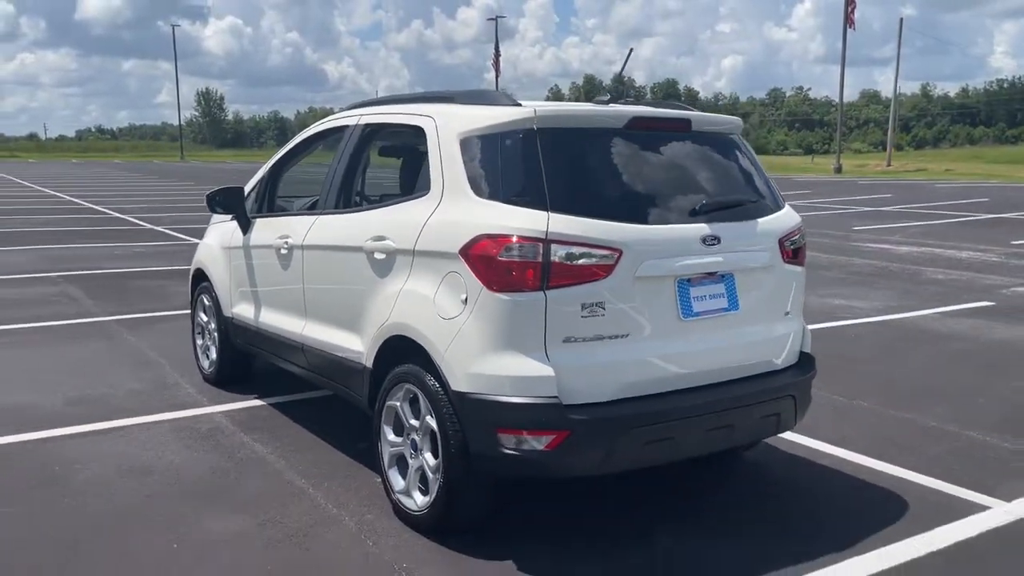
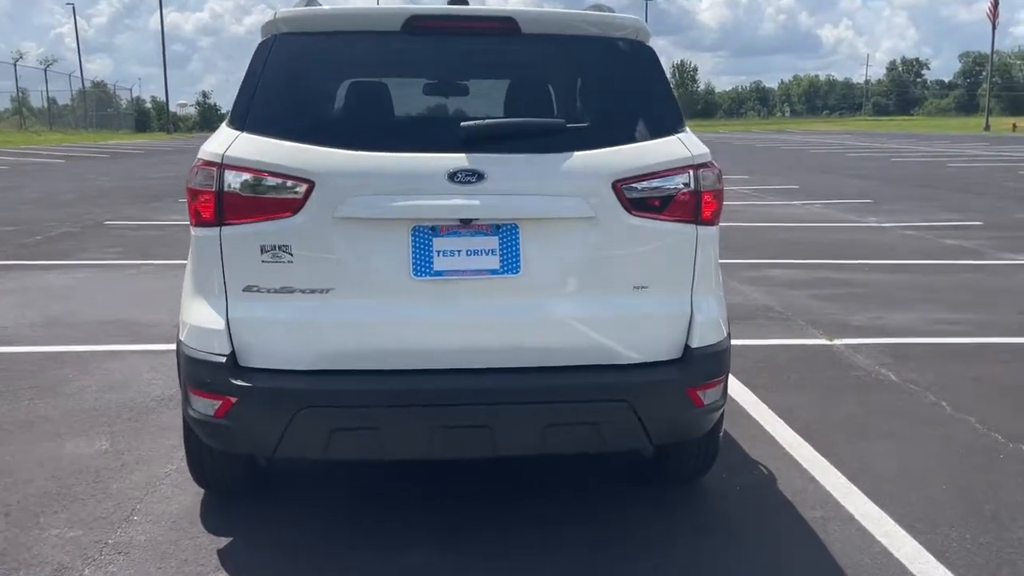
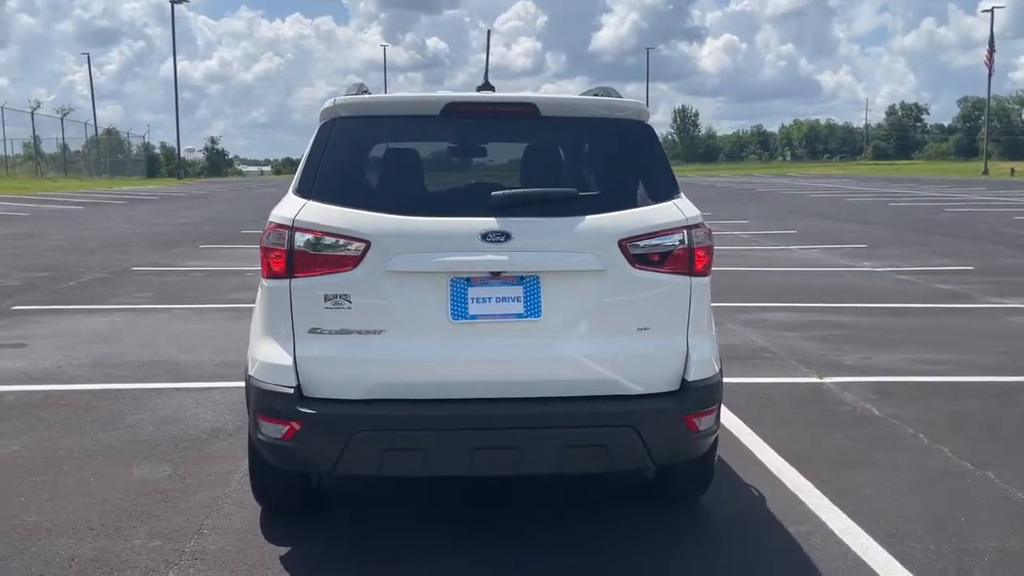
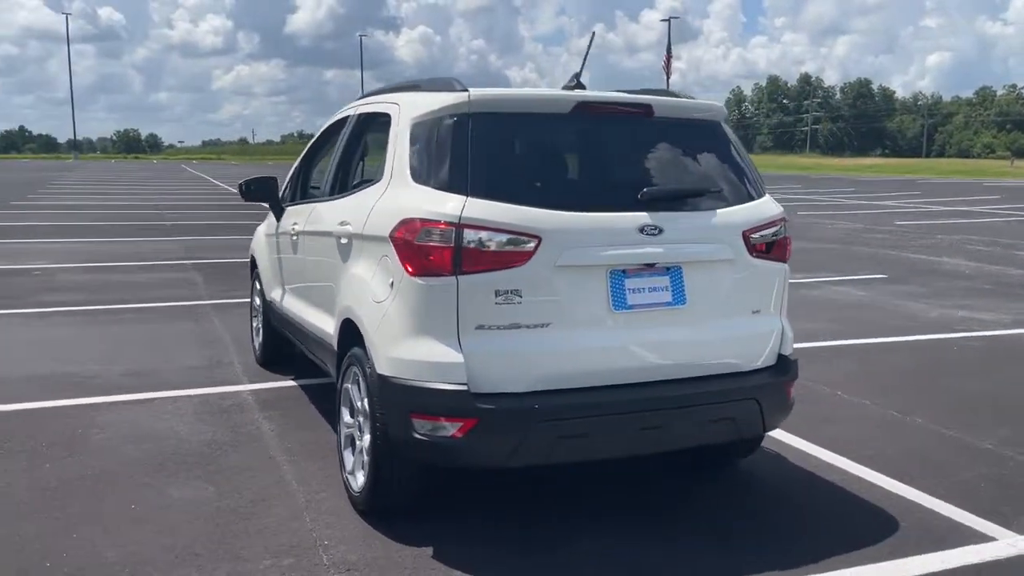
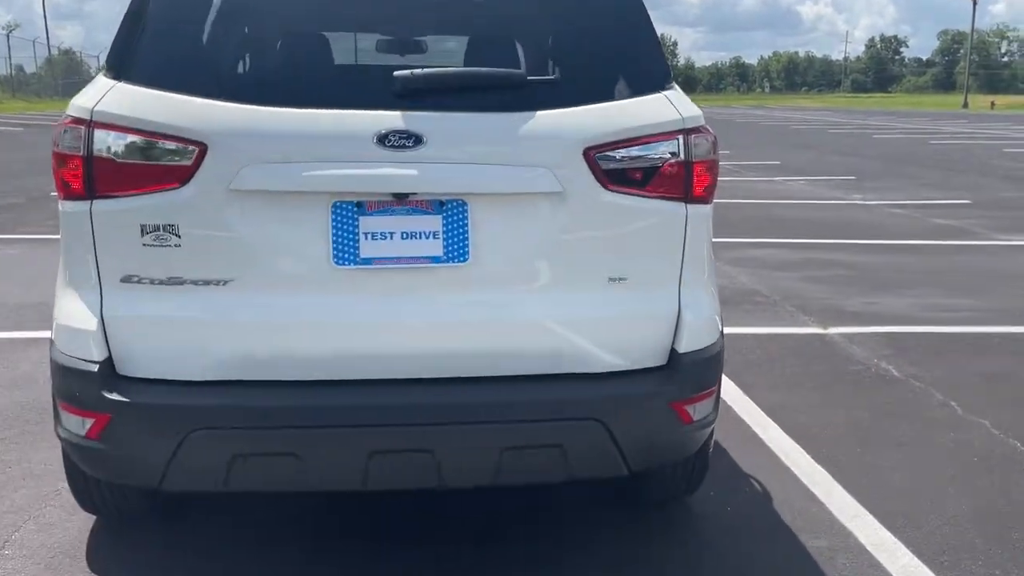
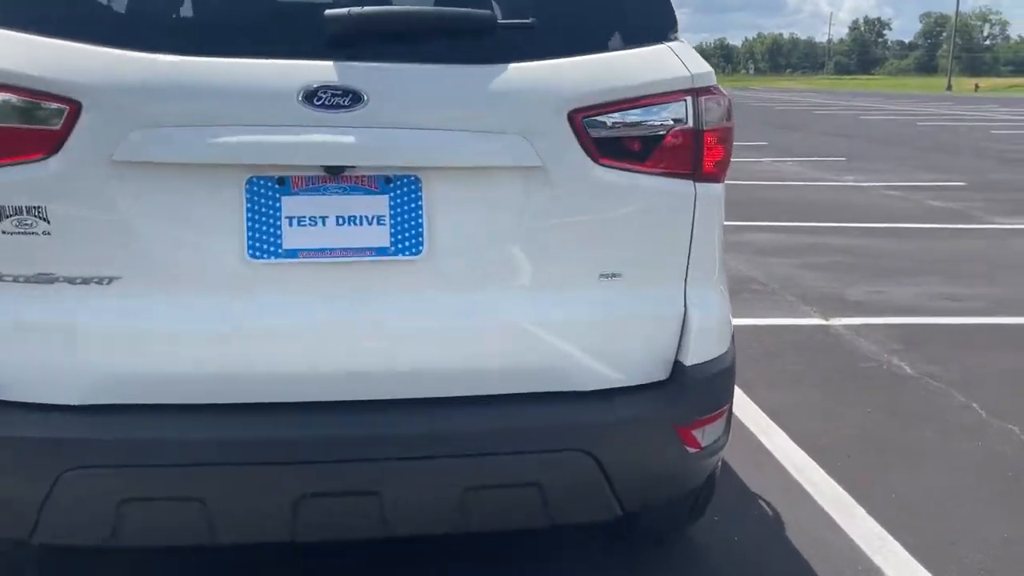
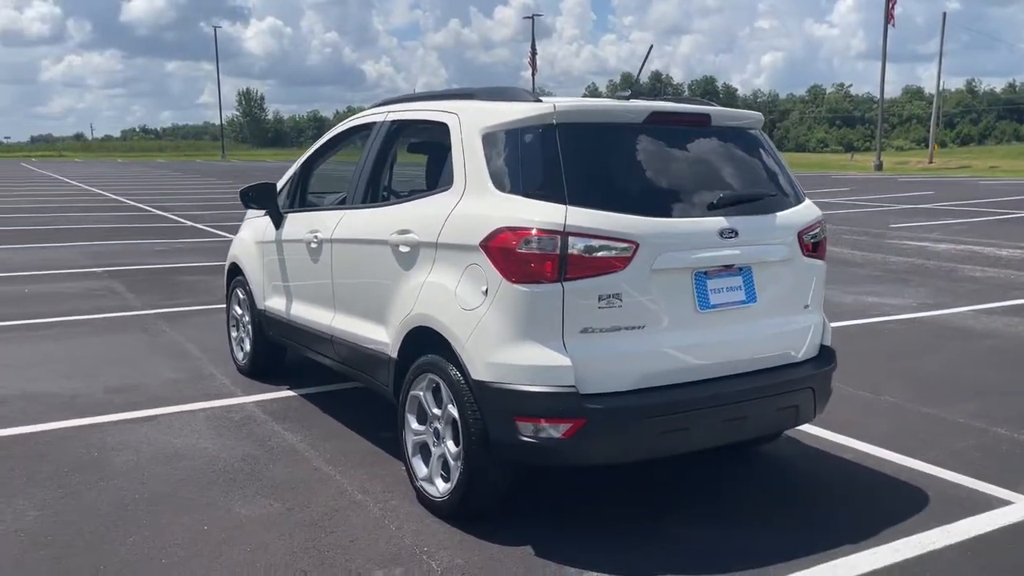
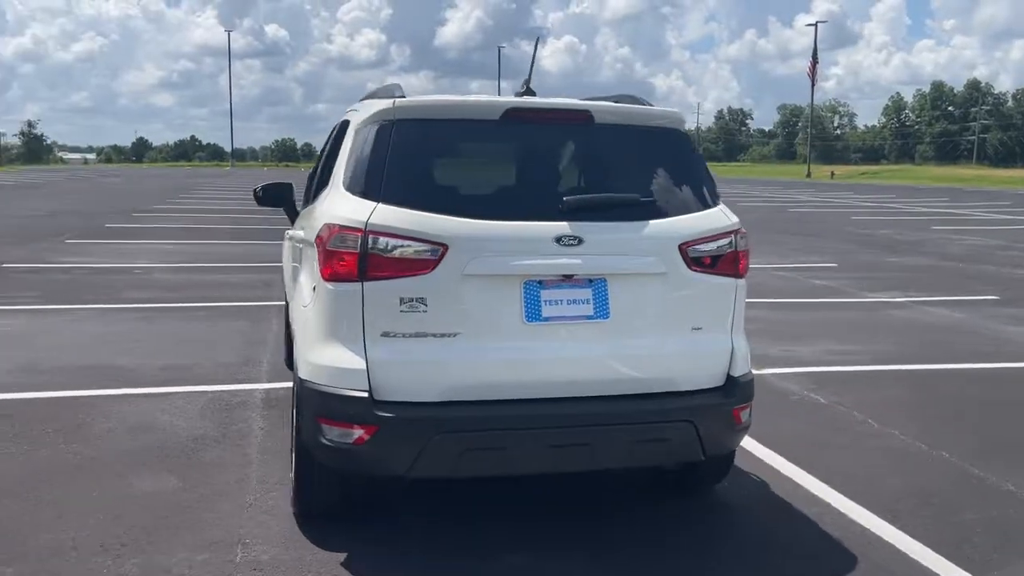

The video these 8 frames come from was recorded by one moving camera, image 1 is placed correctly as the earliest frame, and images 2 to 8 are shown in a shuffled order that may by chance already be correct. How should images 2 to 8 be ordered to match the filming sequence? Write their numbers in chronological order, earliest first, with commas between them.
7, 4, 8, 3, 2, 5, 6
